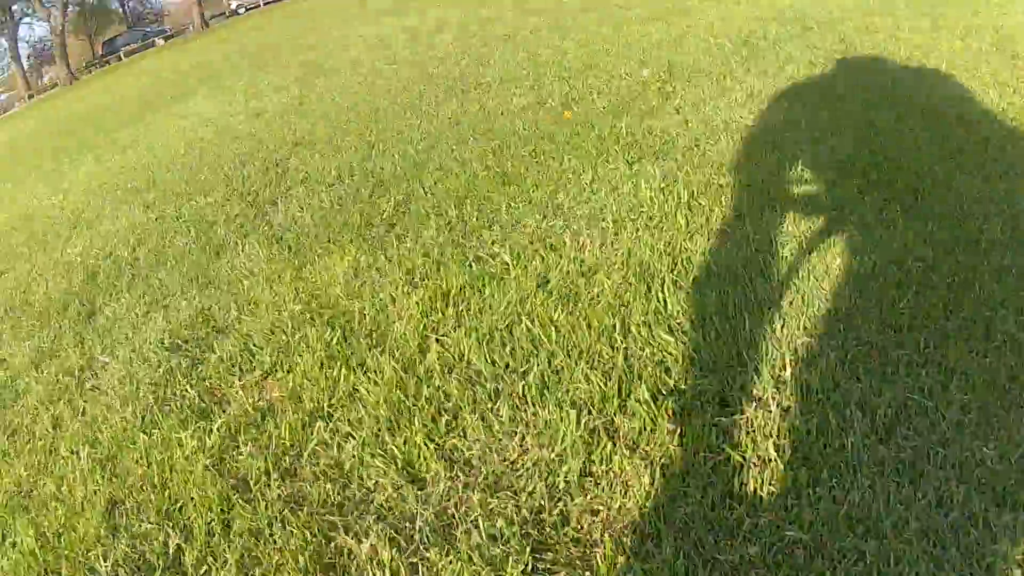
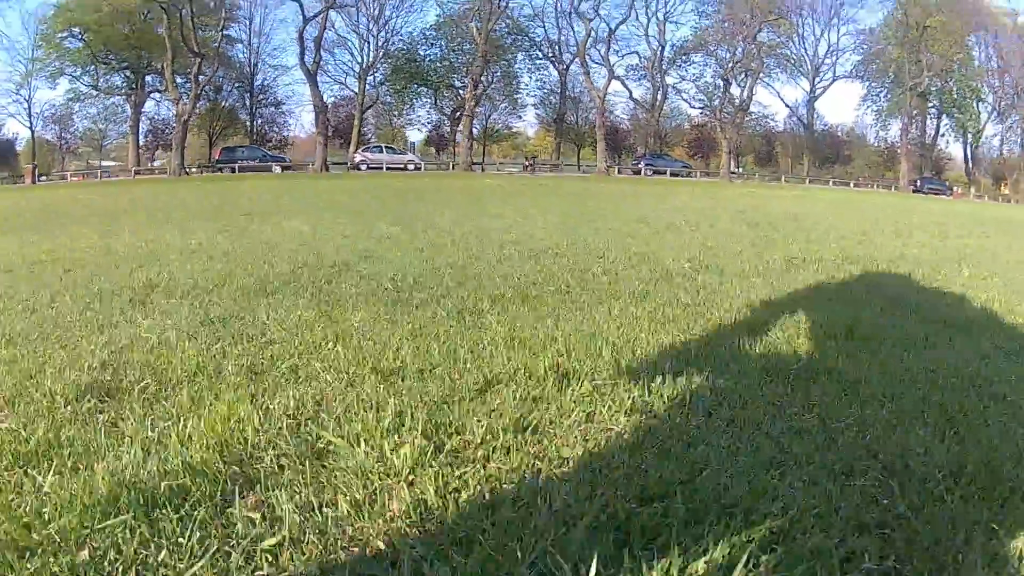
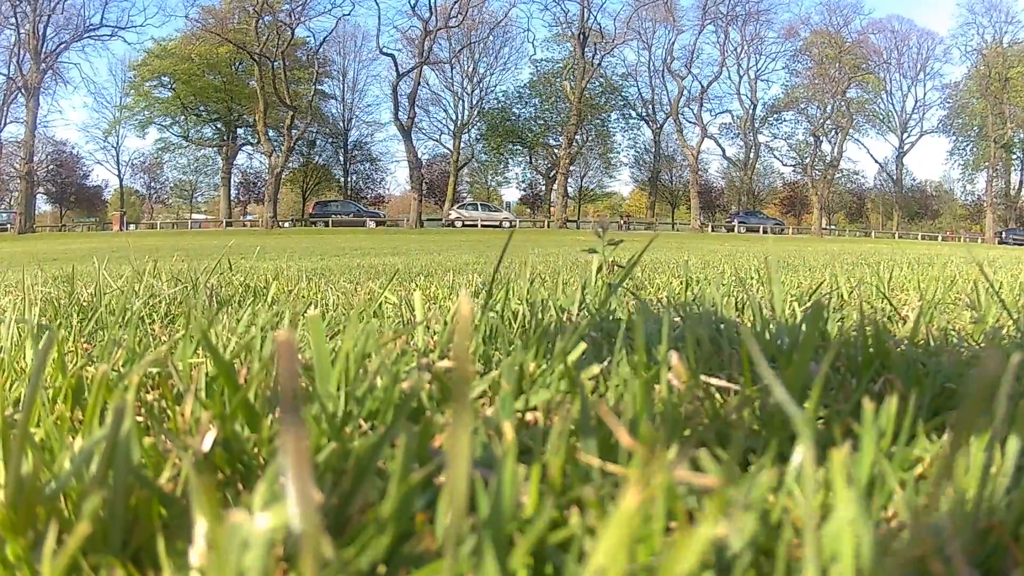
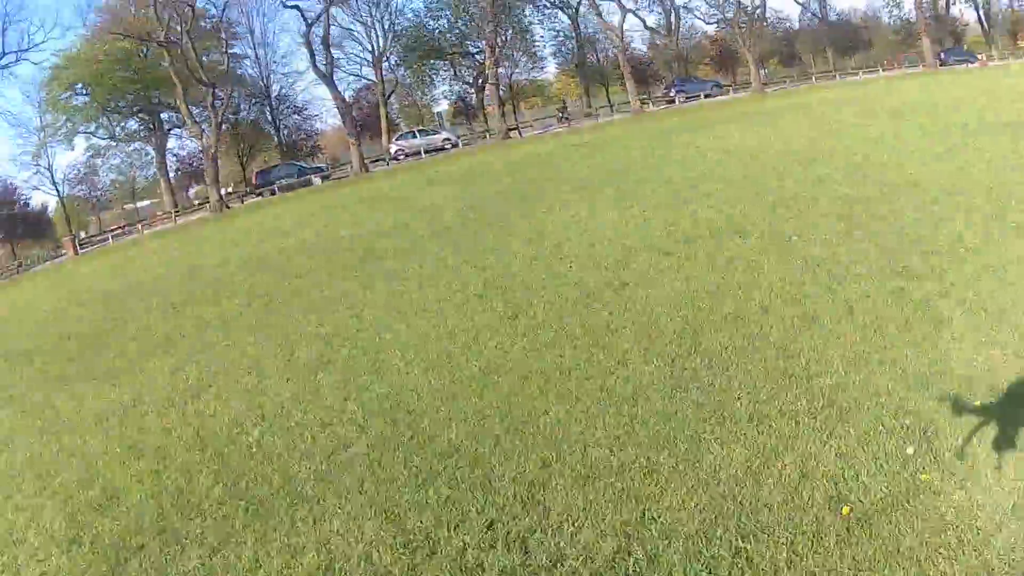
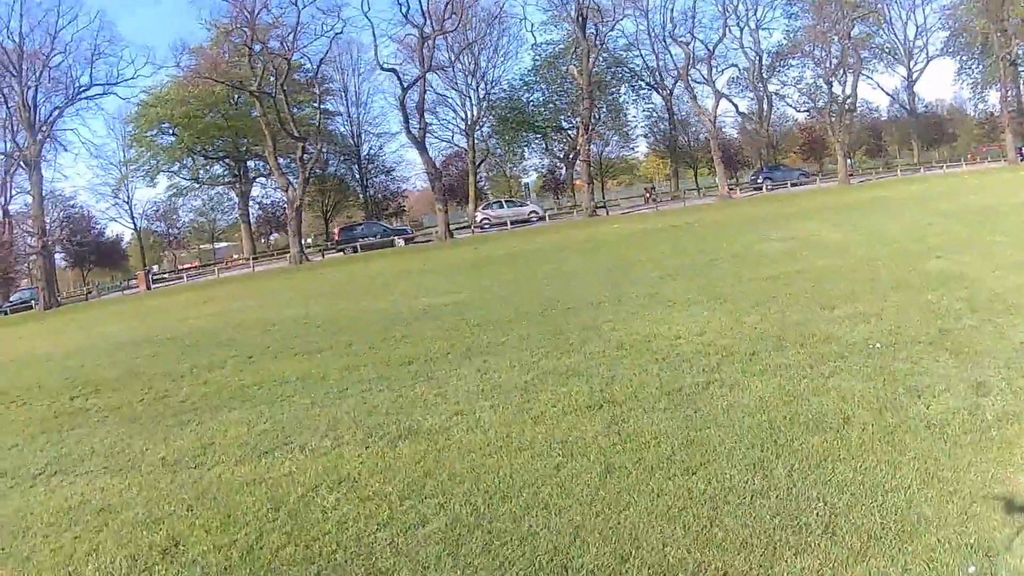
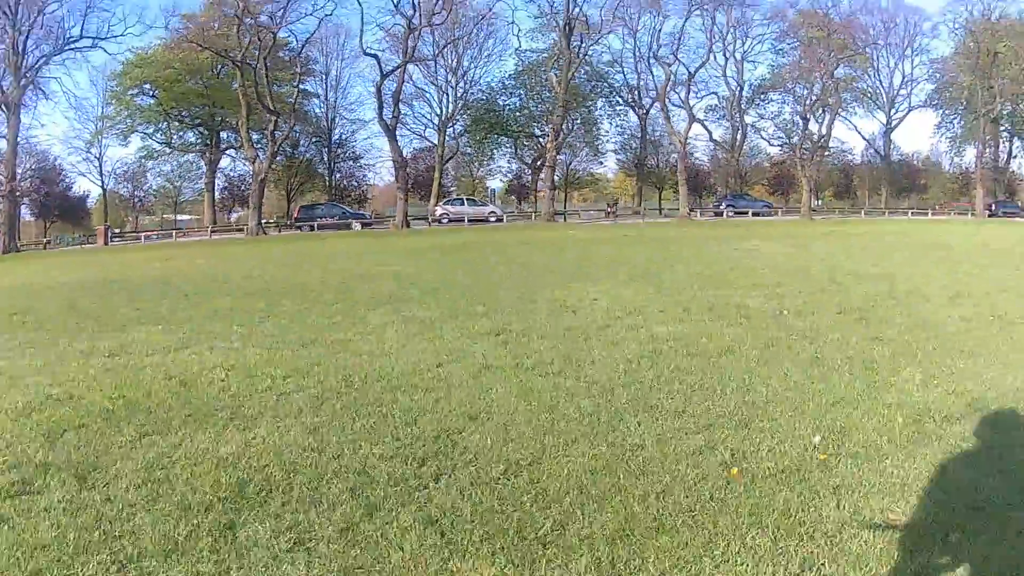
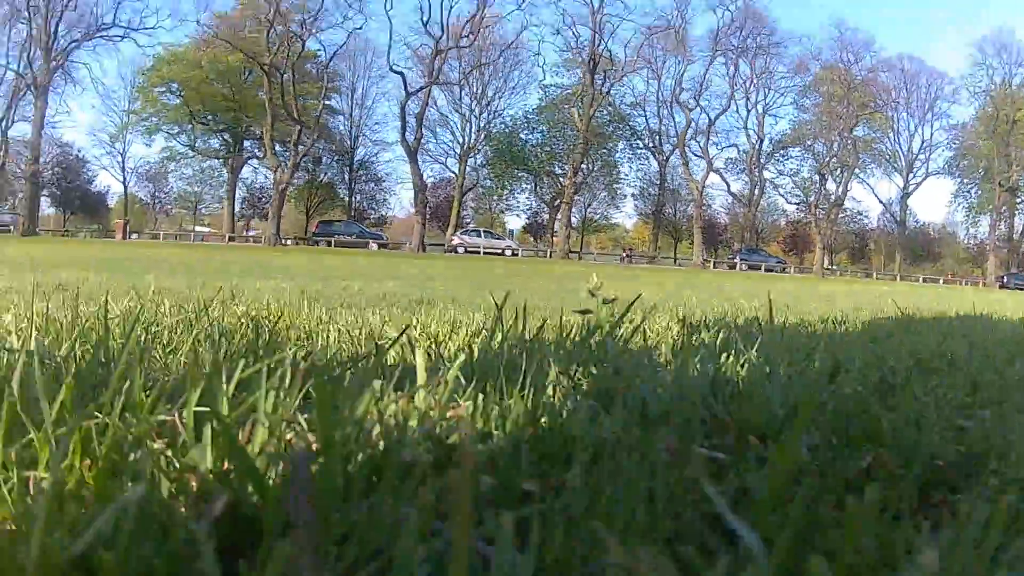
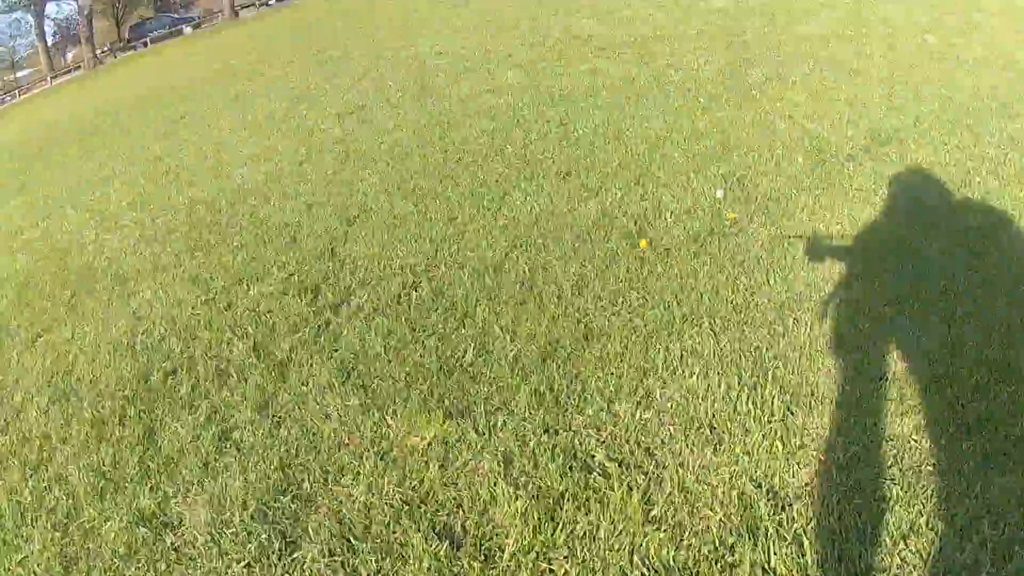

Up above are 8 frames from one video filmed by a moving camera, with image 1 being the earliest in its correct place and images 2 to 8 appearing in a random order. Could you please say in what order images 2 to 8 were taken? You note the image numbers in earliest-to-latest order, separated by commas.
8, 4, 5, 6, 2, 7, 3
